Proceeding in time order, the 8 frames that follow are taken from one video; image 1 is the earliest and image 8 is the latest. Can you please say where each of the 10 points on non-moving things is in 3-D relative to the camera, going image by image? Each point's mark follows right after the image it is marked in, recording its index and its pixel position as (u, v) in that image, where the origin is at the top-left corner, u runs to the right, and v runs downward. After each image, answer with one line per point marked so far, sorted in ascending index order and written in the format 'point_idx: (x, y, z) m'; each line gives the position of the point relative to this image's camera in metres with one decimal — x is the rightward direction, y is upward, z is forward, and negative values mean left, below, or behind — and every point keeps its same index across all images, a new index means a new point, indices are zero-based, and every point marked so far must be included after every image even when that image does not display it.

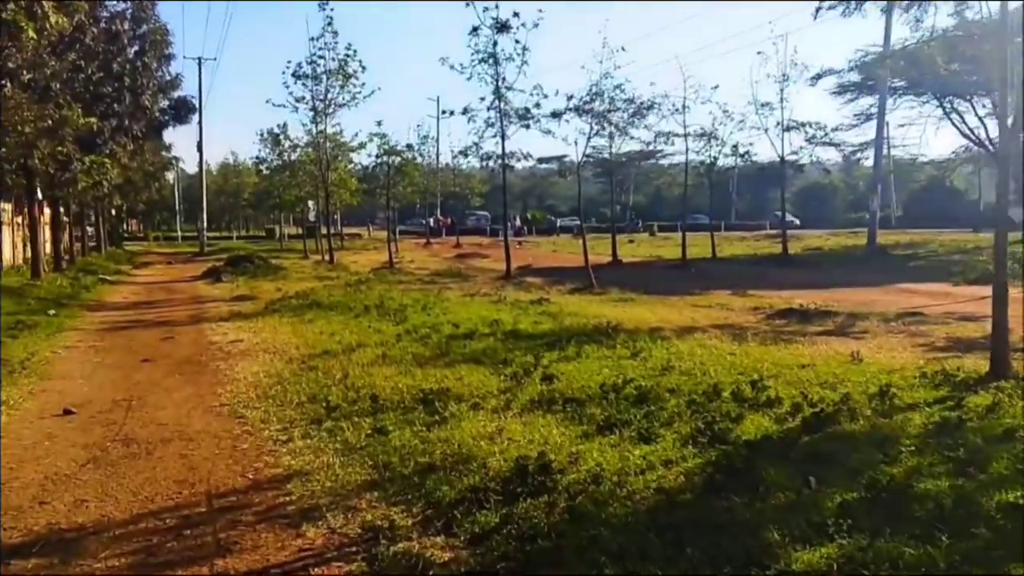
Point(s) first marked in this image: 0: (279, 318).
0: (-5.2, -0.7, +19.2) m
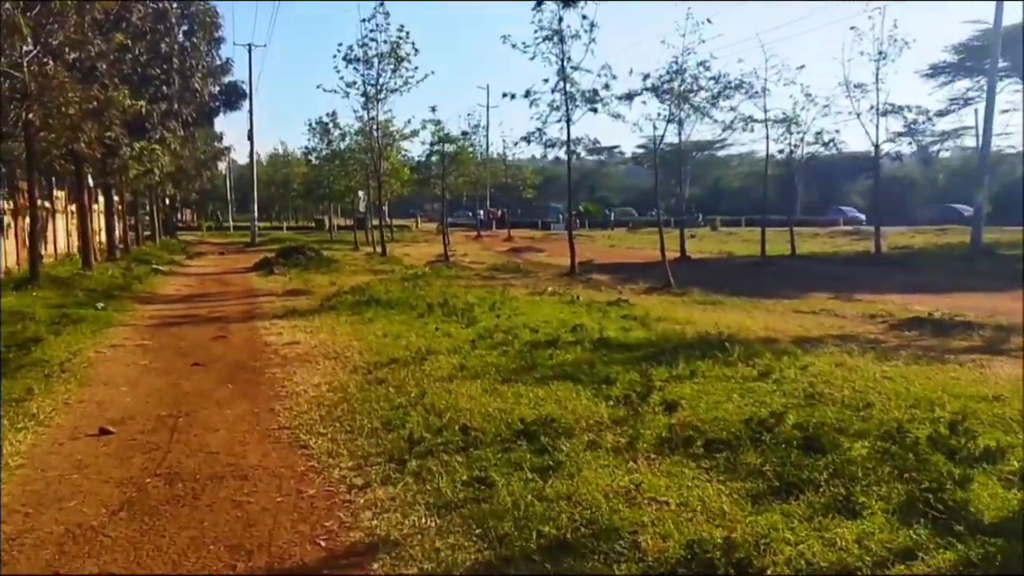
0: (-3.6, -0.6, +17.6) m
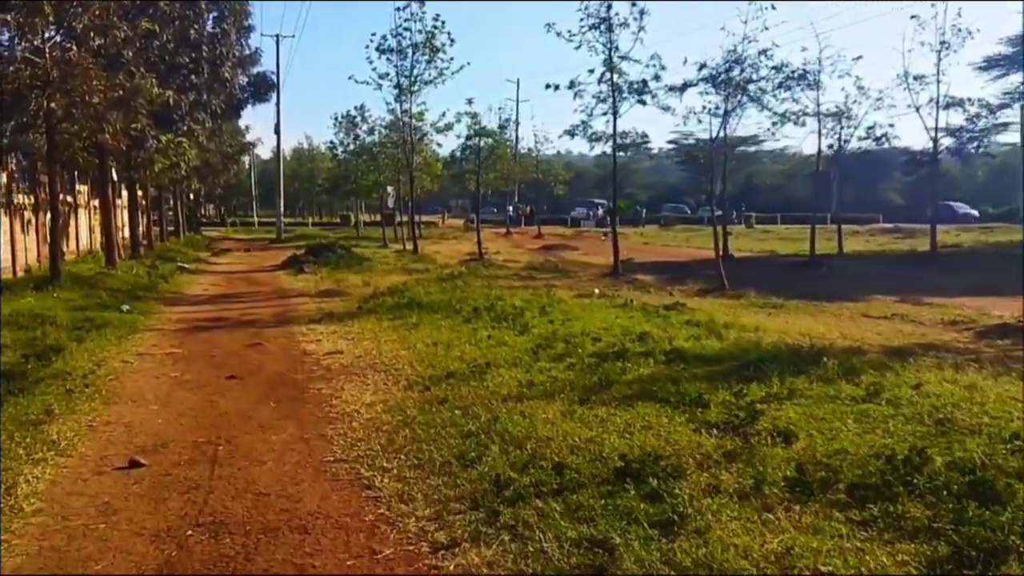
0: (-2.6, -0.7, +16.4) m
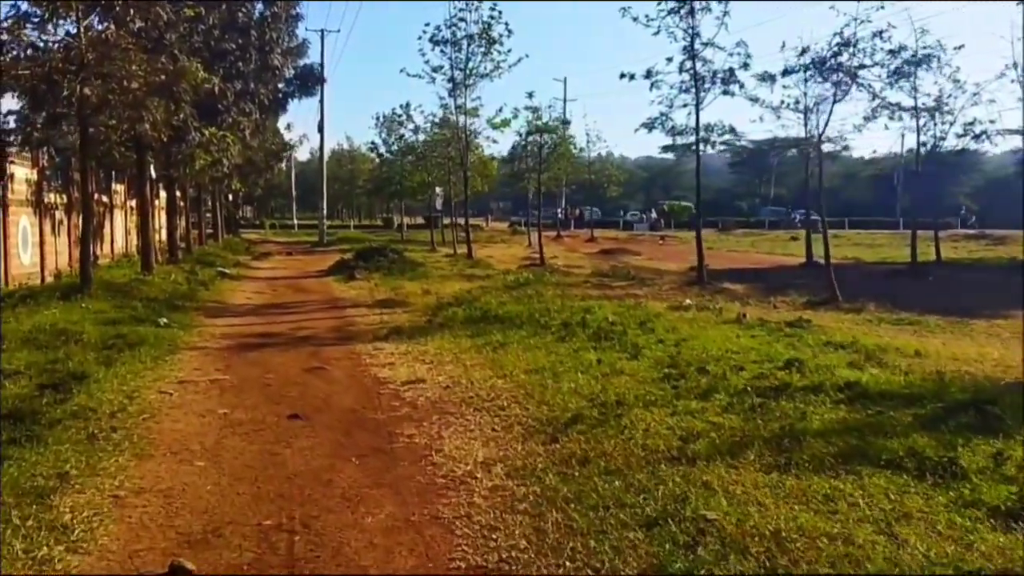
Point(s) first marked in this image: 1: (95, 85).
0: (-1.0, -0.9, +14.0) m
1: (-8.1, +3.9, +16.7) m
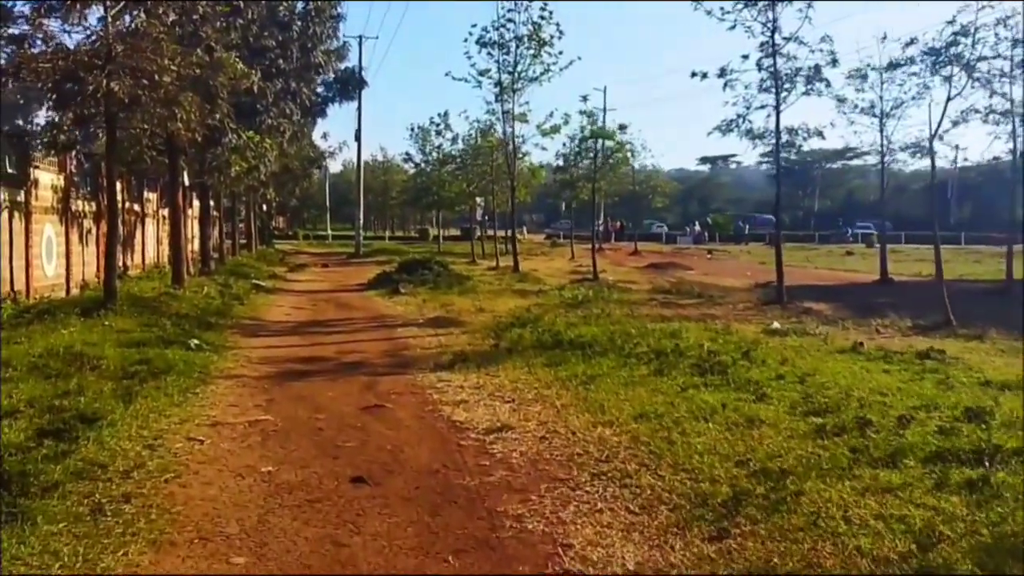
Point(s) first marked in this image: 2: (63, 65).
0: (+0.2, -1.1, +11.8) m
1: (-6.7, +3.7, +14.8) m
2: (-7.5, +3.8, +14.3) m
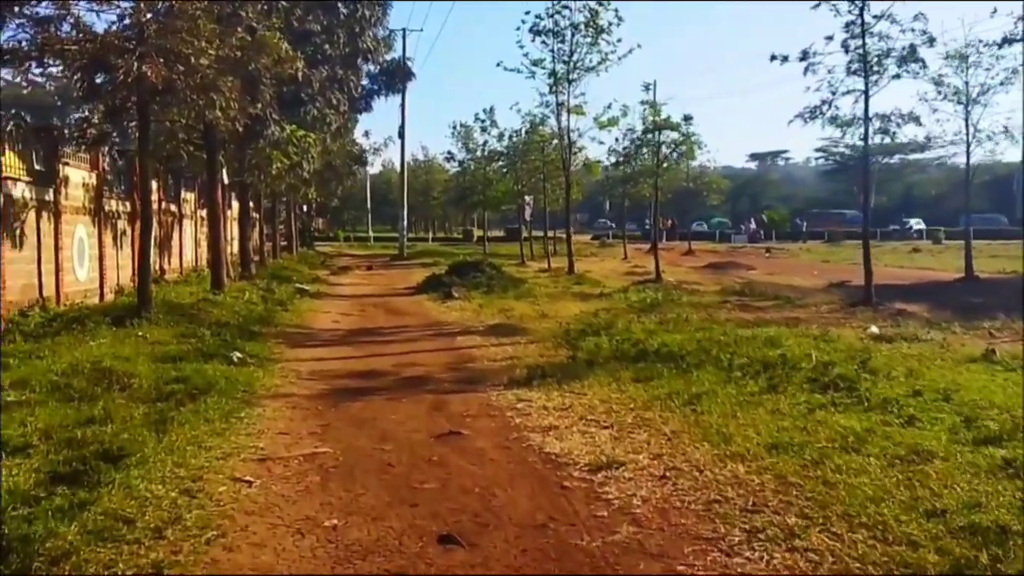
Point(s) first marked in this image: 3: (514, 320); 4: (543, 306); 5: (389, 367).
0: (+1.3, -1.2, +10.2) m
1: (-5.6, +3.6, +13.6) m
2: (-6.4, +3.7, +13.1) m
3: (0.0, -0.6, +17.2) m
4: (+0.7, -0.4, +19.6) m
5: (-1.8, -1.1, +12.4) m
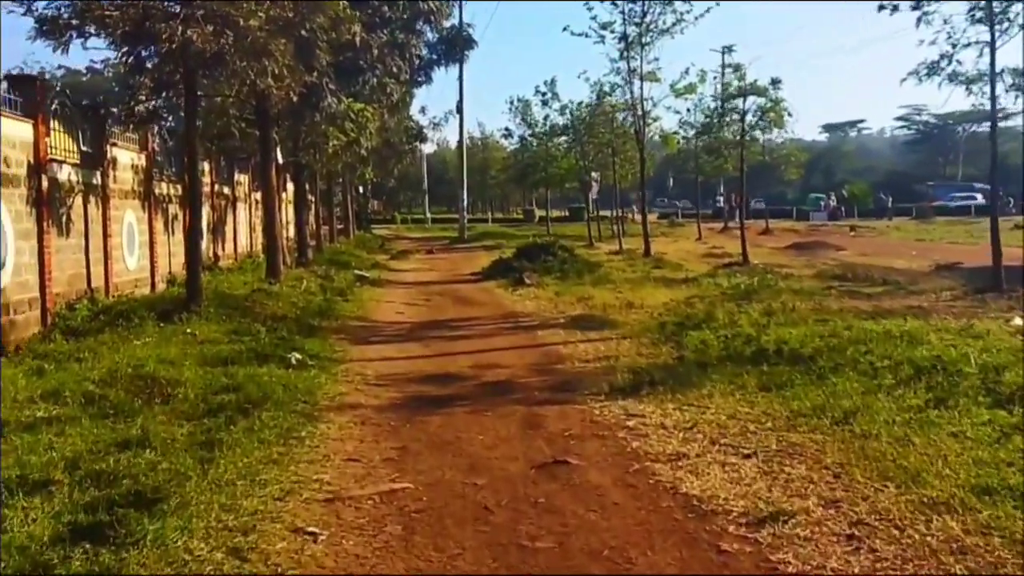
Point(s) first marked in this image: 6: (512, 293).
0: (+2.3, -1.1, +8.6) m
1: (-4.4, +3.7, +12.2) m
2: (-5.2, +3.8, +11.8) m
3: (+1.5, -0.4, +15.5) m
4: (+2.4, -0.1, +17.9) m
5: (-0.6, -1.0, +10.9) m
6: (+0.1, -0.1, +18.6) m
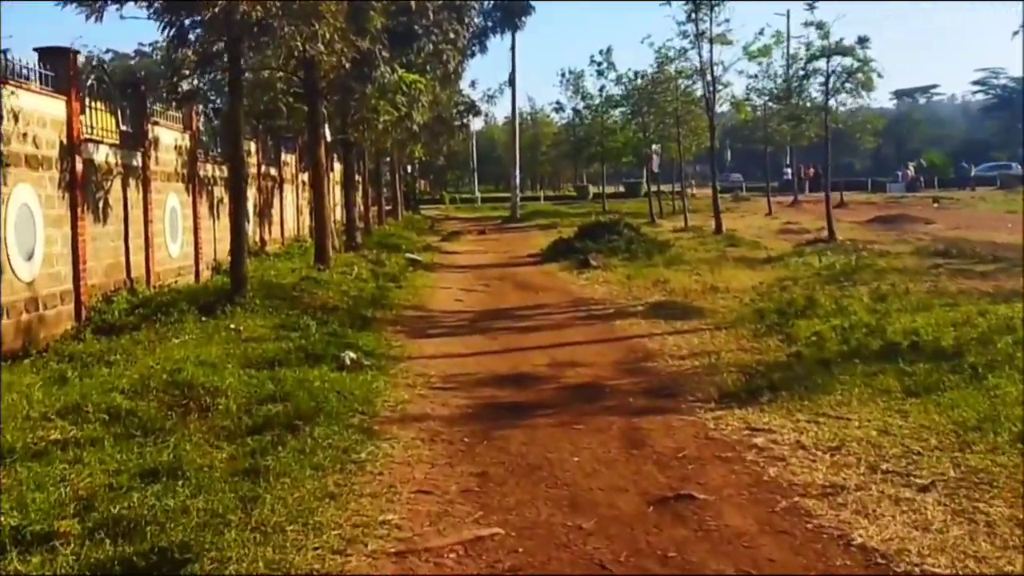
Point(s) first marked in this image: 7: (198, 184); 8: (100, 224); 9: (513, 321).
0: (+3.1, -1.0, +7.0) m
1: (-3.4, +3.8, +10.9) m
2: (-4.2, +3.9, +10.5) m
3: (+2.7, -0.1, +14.0) m
4: (+3.7, +0.2, +16.3) m
5: (+0.4, -0.9, +9.5) m
6: (+1.4, +0.3, +17.1) m
7: (-6.1, +2.0, +17.1) m
8: (-6.1, +0.9, +12.9) m
9: (+0.1, -0.5, +12.6) m
